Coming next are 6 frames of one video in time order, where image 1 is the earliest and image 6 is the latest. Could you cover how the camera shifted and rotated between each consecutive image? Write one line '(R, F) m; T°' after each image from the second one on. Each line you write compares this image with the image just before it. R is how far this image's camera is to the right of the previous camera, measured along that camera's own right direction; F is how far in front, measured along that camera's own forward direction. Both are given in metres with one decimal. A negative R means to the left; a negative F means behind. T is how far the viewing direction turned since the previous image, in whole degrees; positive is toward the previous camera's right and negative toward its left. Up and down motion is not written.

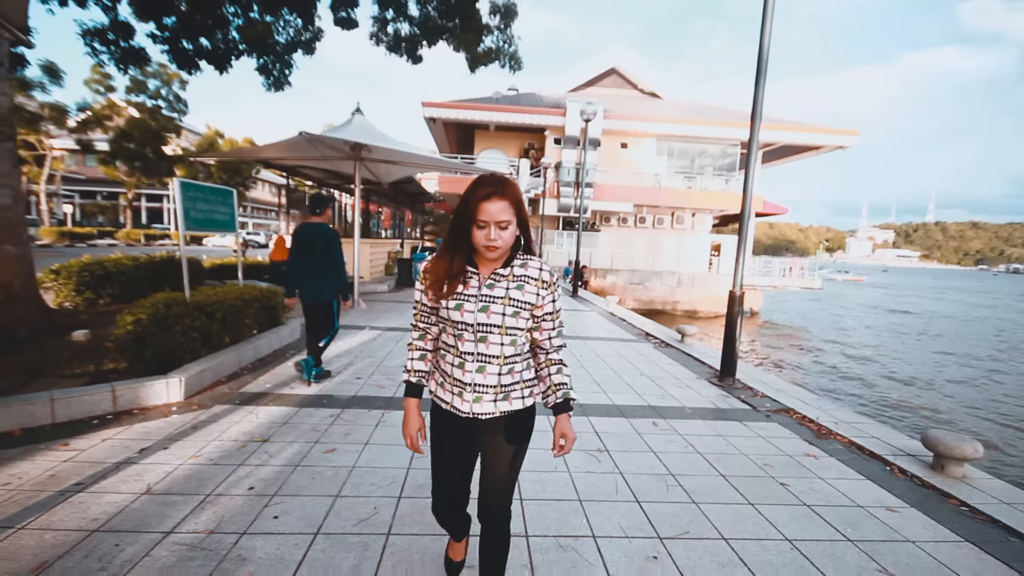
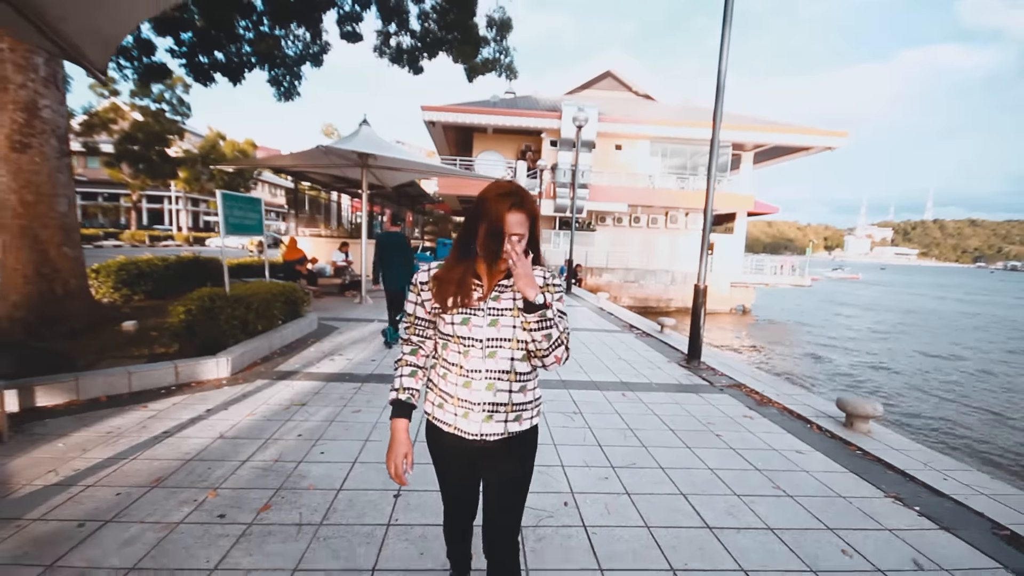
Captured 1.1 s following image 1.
(+0.1, -0.8) m; 0°
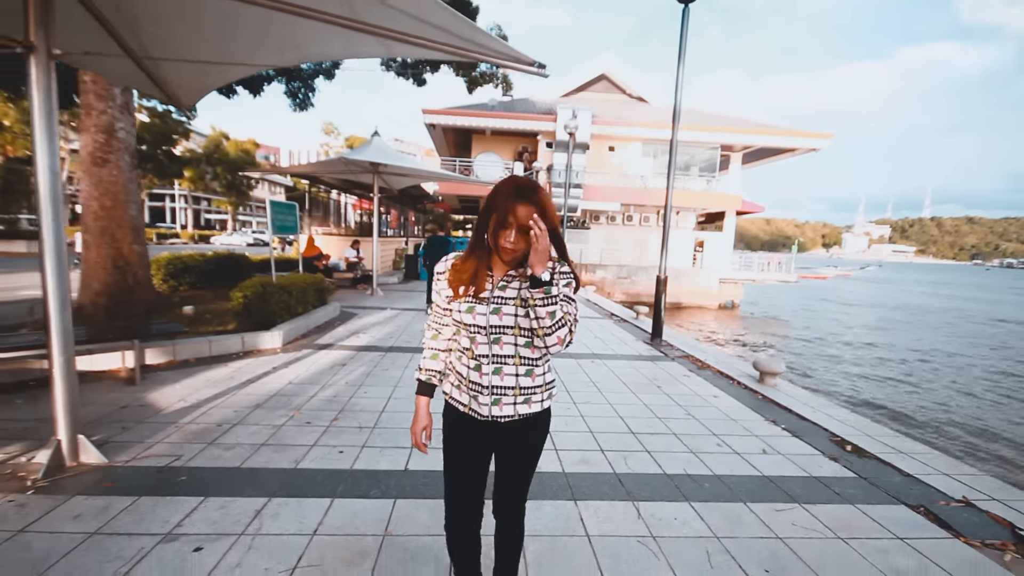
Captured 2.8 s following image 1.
(+0.1, -1.2) m; 0°
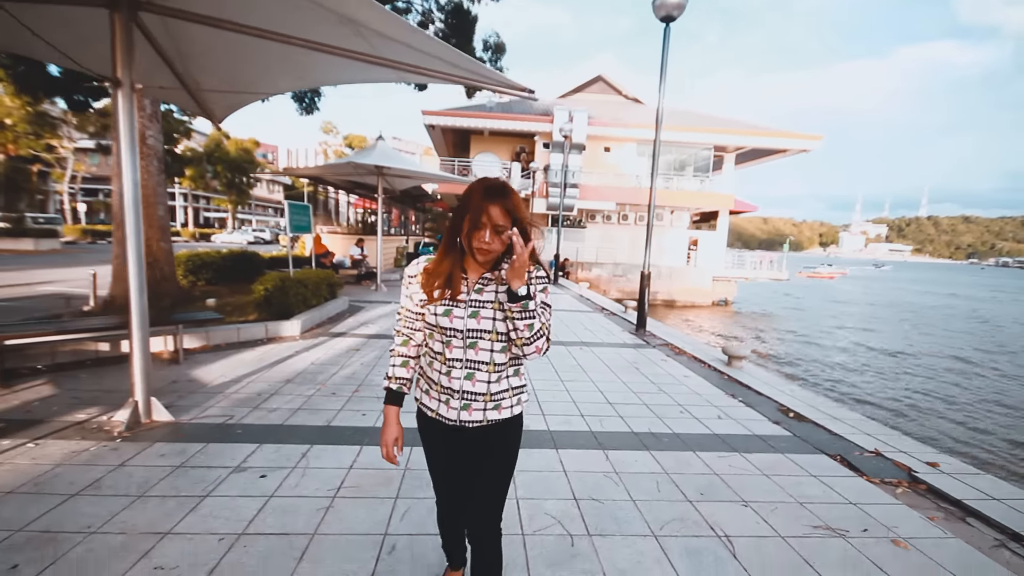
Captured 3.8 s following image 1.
(0.0, -0.7) m; 0°
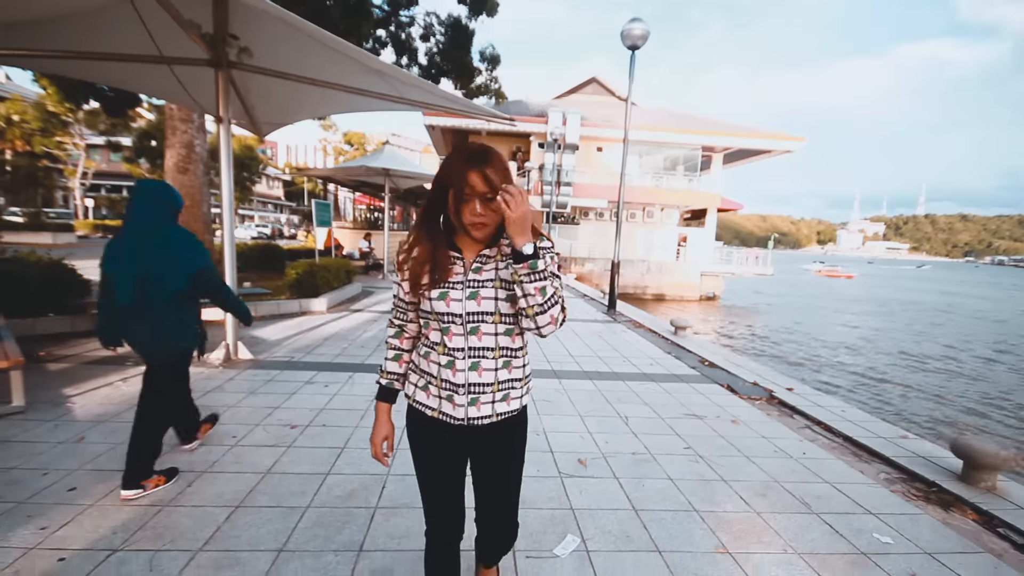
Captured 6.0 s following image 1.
(+0.2, -1.4) m; 0°
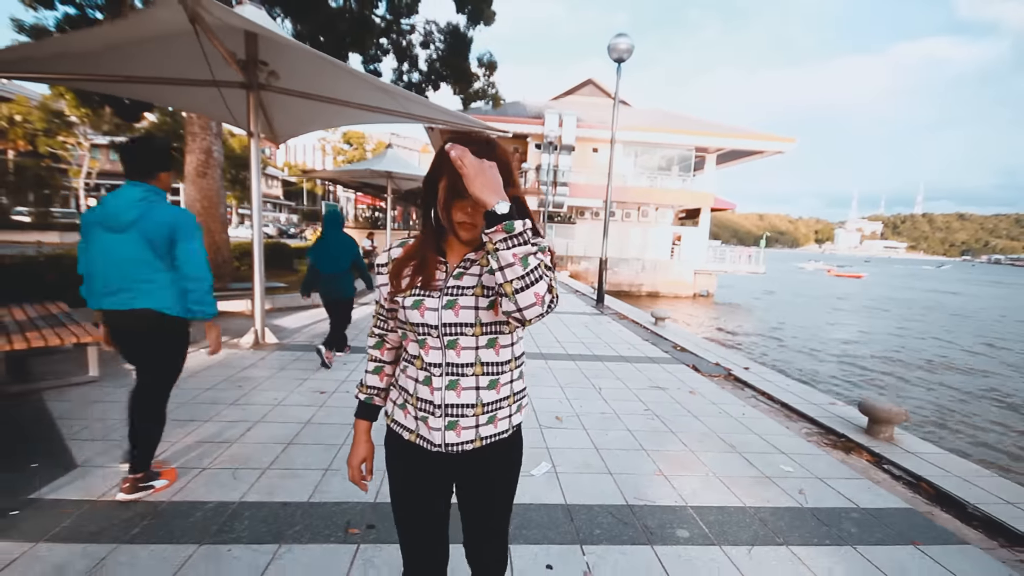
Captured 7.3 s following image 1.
(+0.1, -0.7) m; 0°
